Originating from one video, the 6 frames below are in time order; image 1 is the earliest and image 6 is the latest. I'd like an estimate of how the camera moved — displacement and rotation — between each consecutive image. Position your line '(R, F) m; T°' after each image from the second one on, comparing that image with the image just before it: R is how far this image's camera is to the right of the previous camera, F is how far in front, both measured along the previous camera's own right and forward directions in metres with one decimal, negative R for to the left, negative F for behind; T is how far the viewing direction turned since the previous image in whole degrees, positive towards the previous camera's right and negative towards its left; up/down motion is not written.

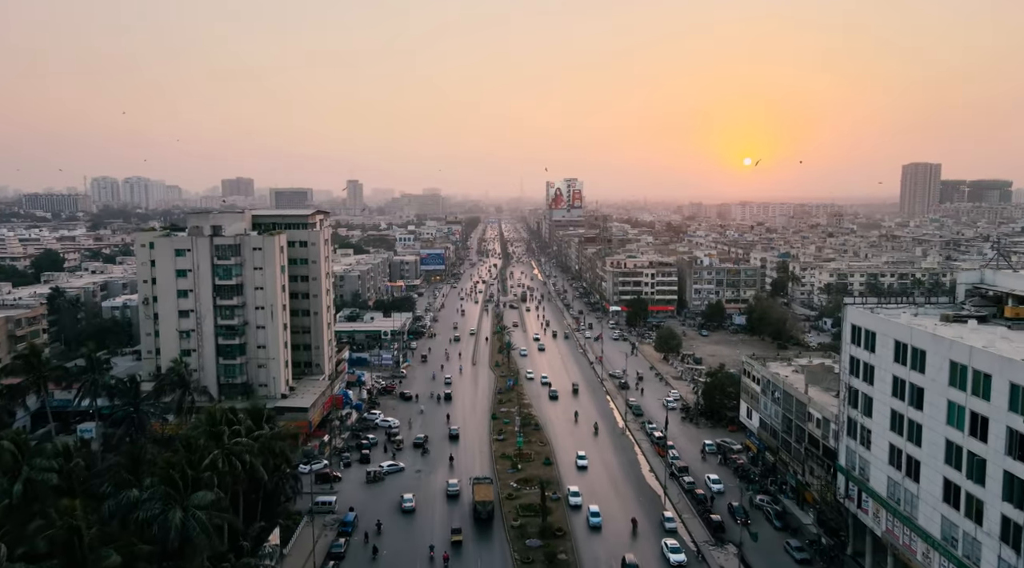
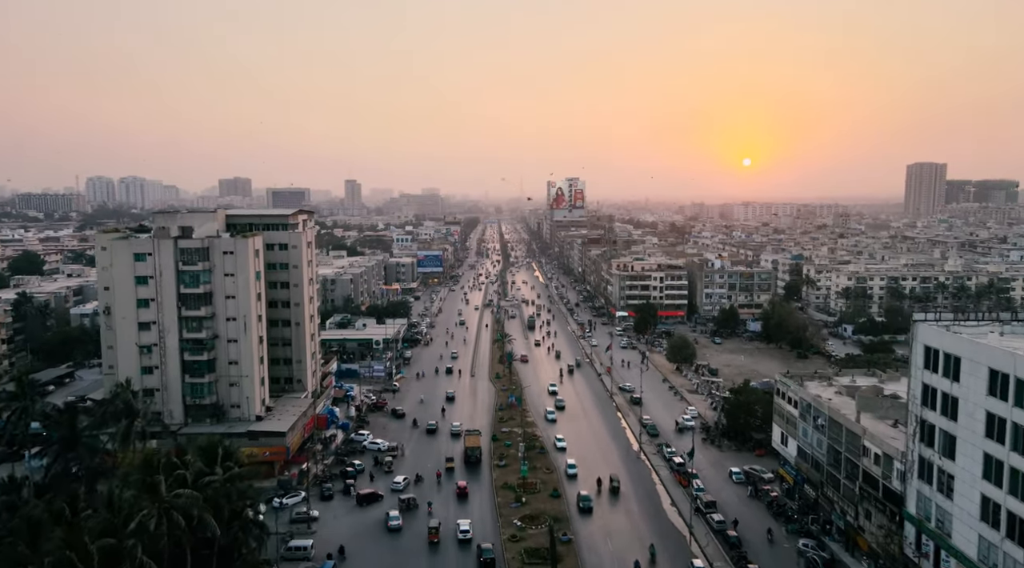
(-0.2, +4.1) m; 0°
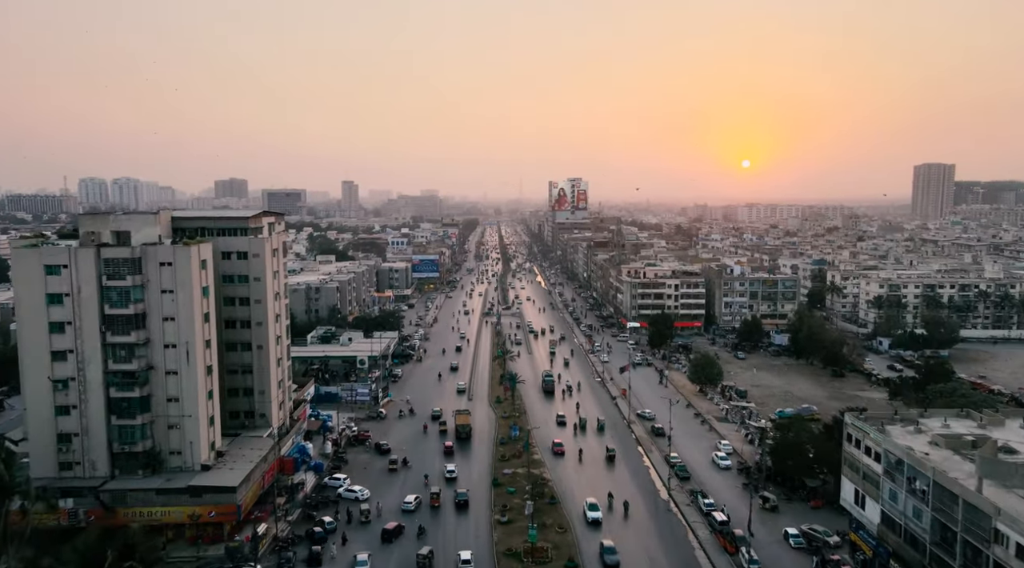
(-0.2, +6.2) m; 0°
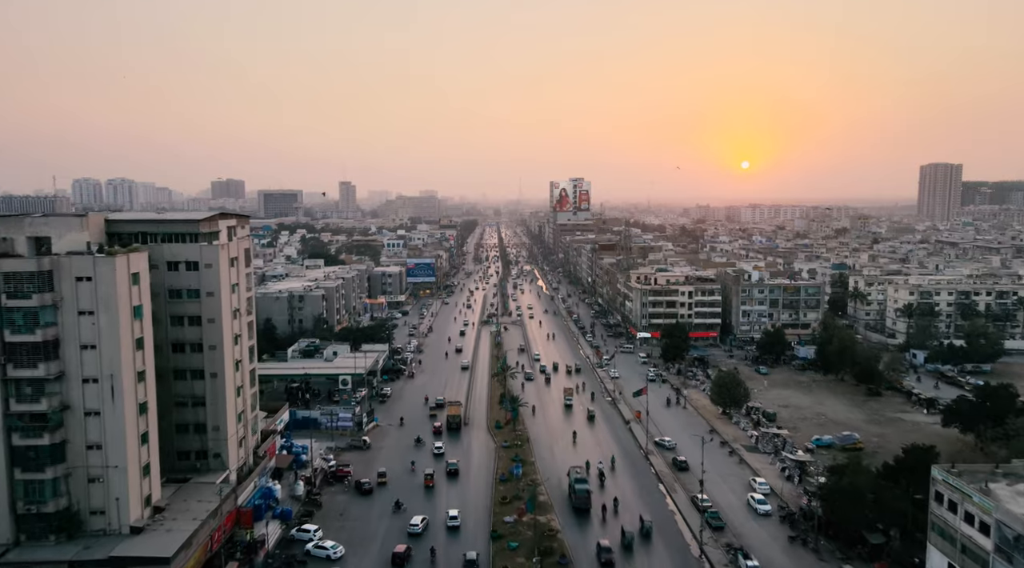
(-0.1, +5.1) m; 0°
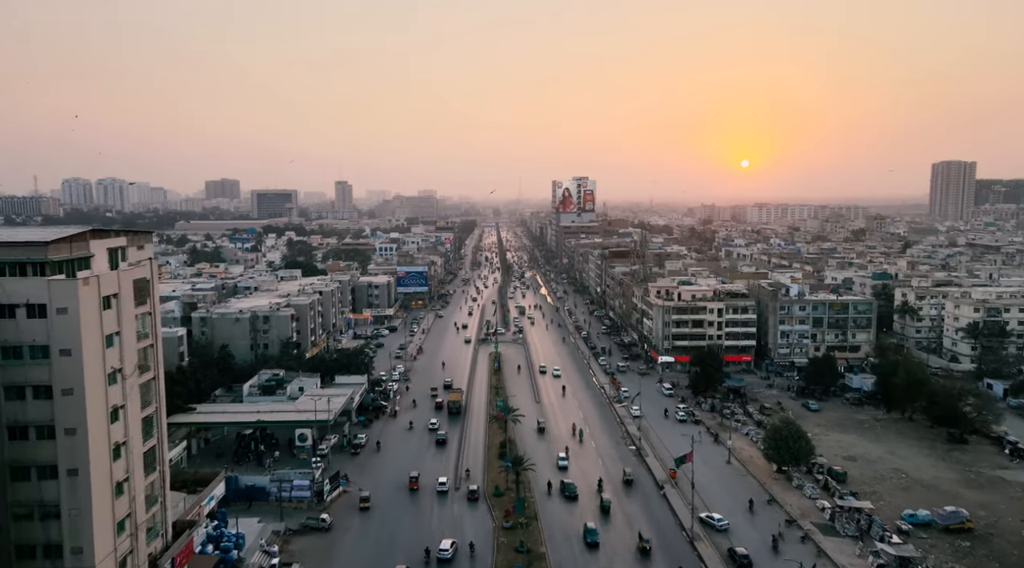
(-0.1, +8.7) m; 0°
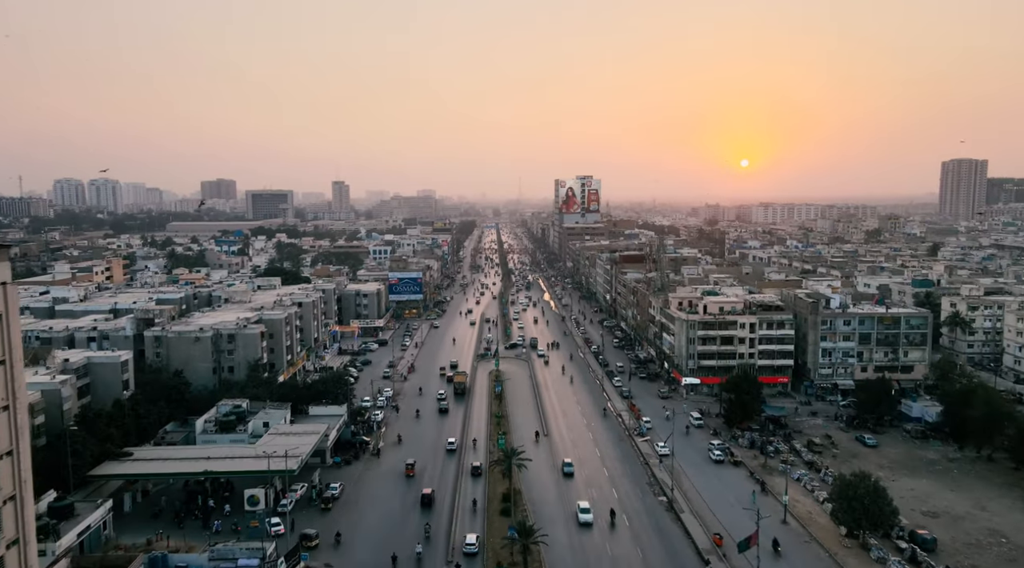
(-0.2, +6.8) m; 0°
